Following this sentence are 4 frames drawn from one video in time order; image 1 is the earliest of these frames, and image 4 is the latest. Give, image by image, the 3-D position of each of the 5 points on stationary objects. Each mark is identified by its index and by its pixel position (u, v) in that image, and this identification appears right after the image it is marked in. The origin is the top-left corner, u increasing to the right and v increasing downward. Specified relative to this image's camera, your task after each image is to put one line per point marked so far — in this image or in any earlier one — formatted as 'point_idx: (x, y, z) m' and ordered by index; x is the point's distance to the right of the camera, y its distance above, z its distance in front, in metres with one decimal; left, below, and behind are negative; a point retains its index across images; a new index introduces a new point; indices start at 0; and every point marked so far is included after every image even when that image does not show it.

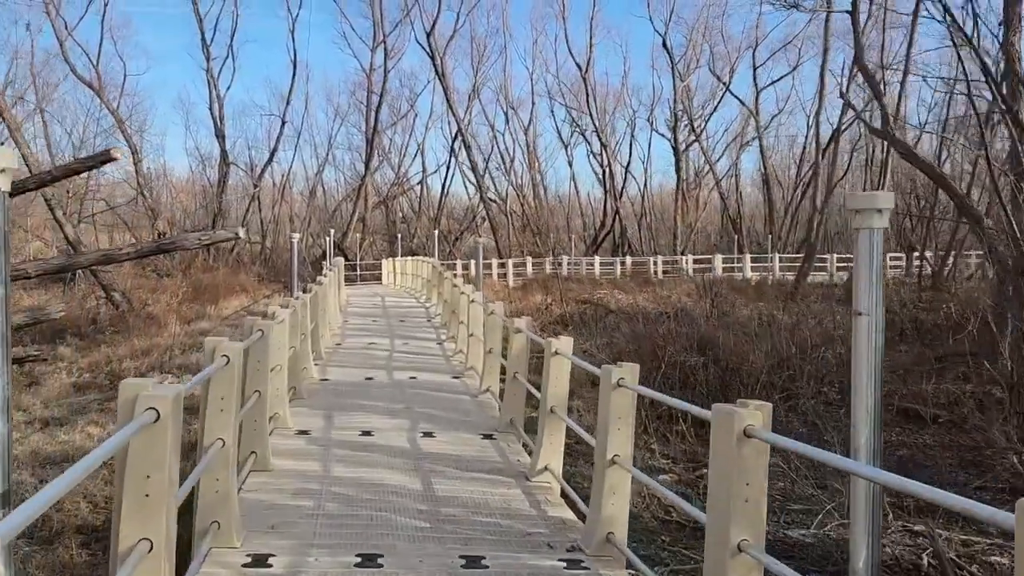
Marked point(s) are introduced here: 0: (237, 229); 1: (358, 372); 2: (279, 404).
0: (-4.4, +0.9, +12.6) m
1: (-2.3, -1.2, +11.7) m
2: (-2.3, -1.1, +7.8) m
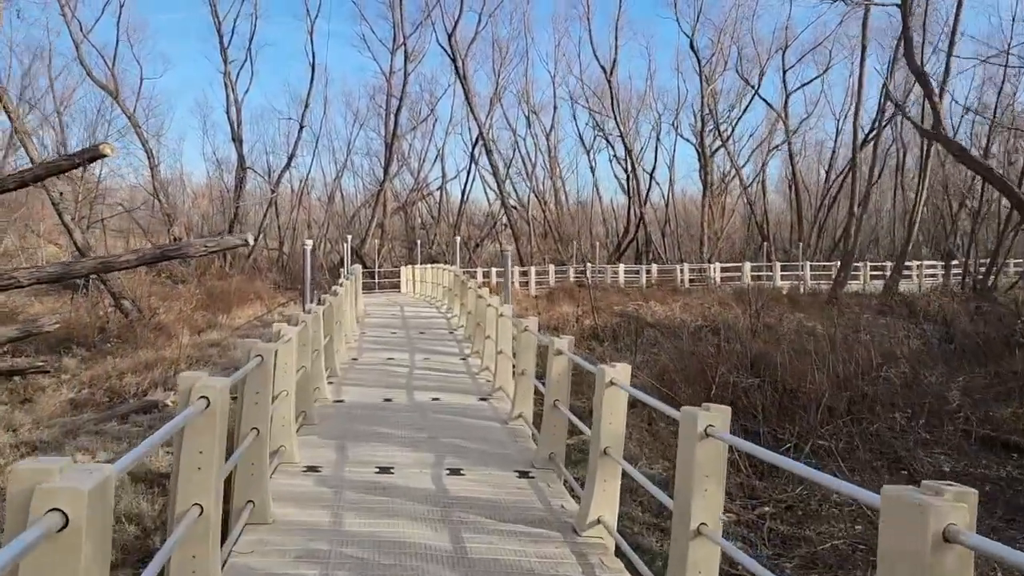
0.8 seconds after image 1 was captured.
0: (-4.0, +0.8, +11.7) m
1: (-1.9, -1.4, +10.7) m
2: (-2.0, -1.3, +6.8) m
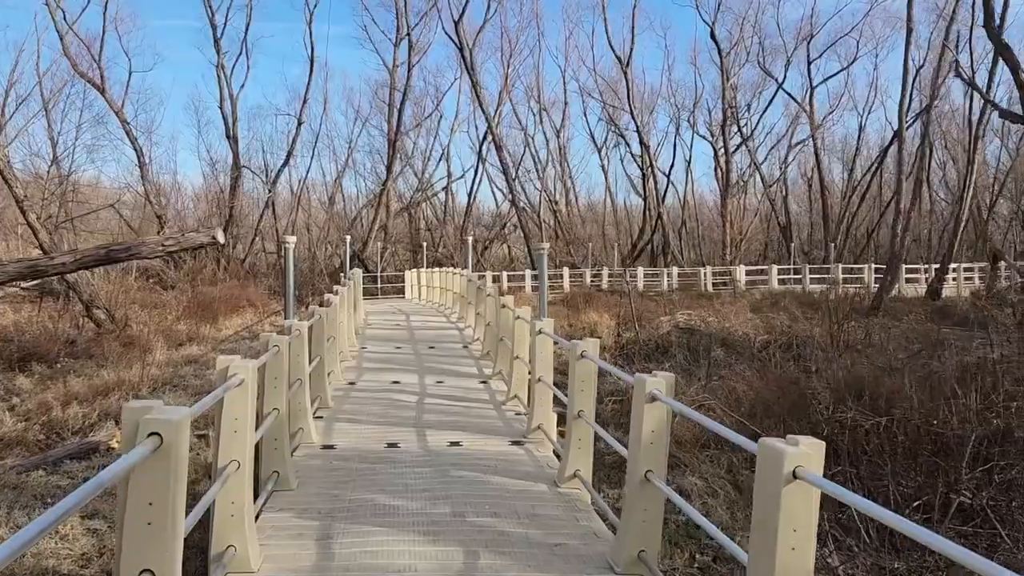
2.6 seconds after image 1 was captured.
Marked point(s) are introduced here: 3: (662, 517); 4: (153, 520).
0: (-3.5, +0.7, +9.3) m
1: (-1.4, -1.5, +8.3) m
2: (-1.5, -1.3, +4.4) m
3: (+0.9, -1.4, +4.7) m
4: (-1.3, -0.8, +2.9) m
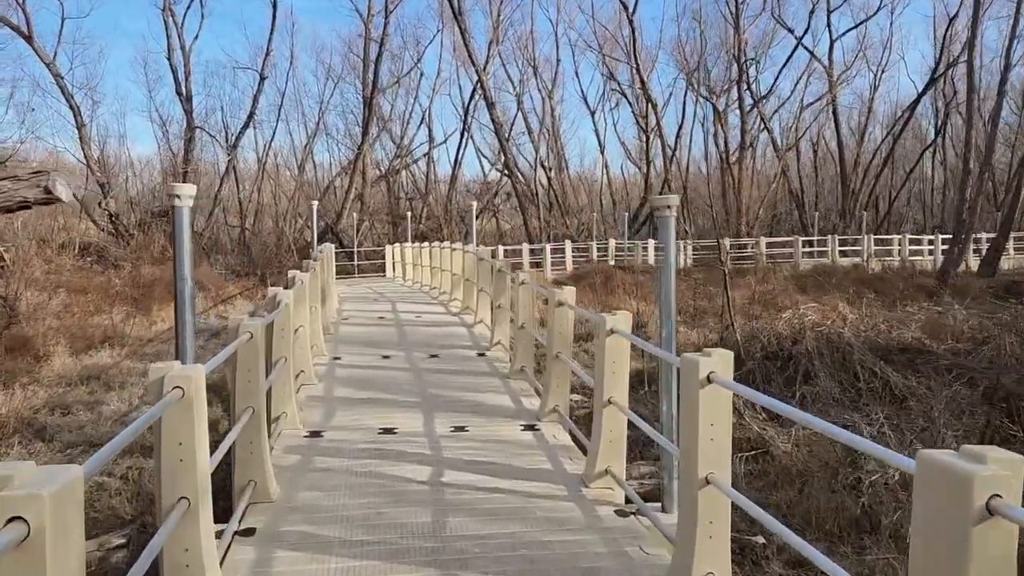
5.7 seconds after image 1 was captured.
0: (-2.9, +0.7, +4.9) m
1: (-0.8, -1.5, +4.0) m
2: (-0.8, -1.5, +0.1) m
3: (+1.6, -1.4, +0.5) m
4: (-0.5, -1.0, -1.4) m
